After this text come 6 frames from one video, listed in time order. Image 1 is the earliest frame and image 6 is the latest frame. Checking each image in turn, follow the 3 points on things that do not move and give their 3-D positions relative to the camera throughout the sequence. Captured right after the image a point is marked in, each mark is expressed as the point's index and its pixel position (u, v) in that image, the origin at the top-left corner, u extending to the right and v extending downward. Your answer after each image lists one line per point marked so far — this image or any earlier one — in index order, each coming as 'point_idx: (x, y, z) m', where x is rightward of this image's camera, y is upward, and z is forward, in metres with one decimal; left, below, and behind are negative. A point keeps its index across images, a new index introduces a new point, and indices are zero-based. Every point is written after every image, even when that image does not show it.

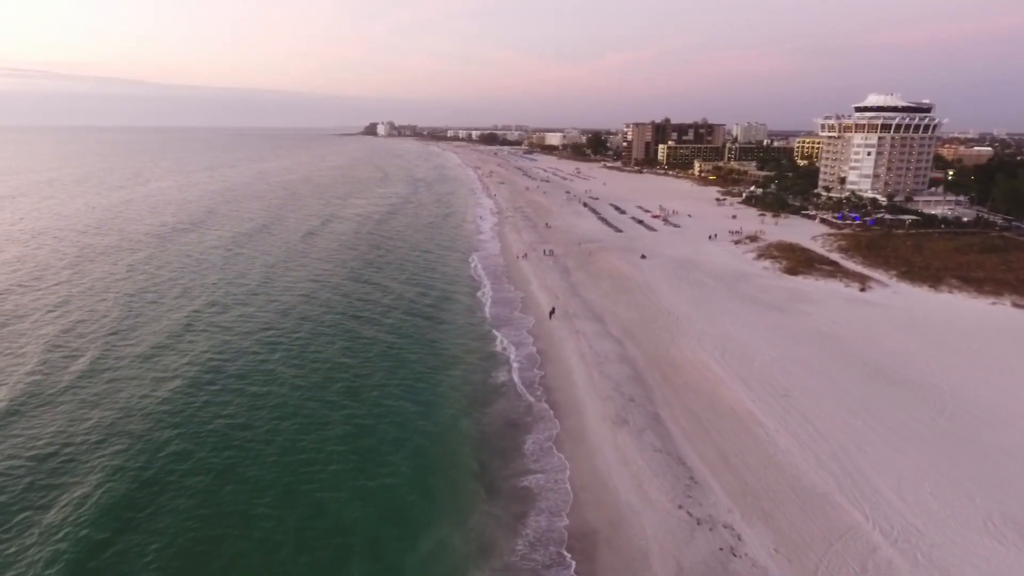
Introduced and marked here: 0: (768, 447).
0: (+8.5, -5.3, +19.3) m
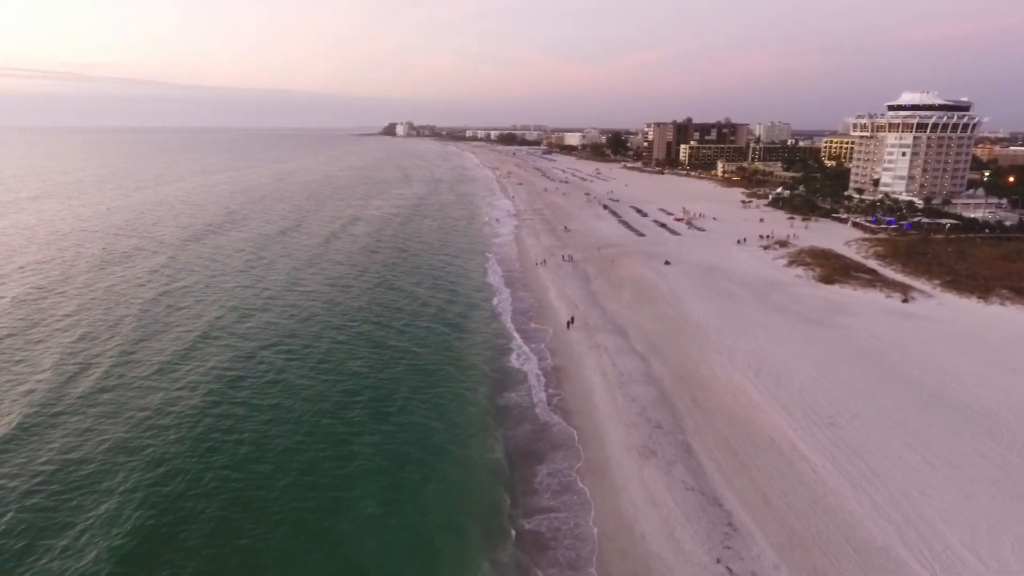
0: (+9.0, -5.9, +17.2) m
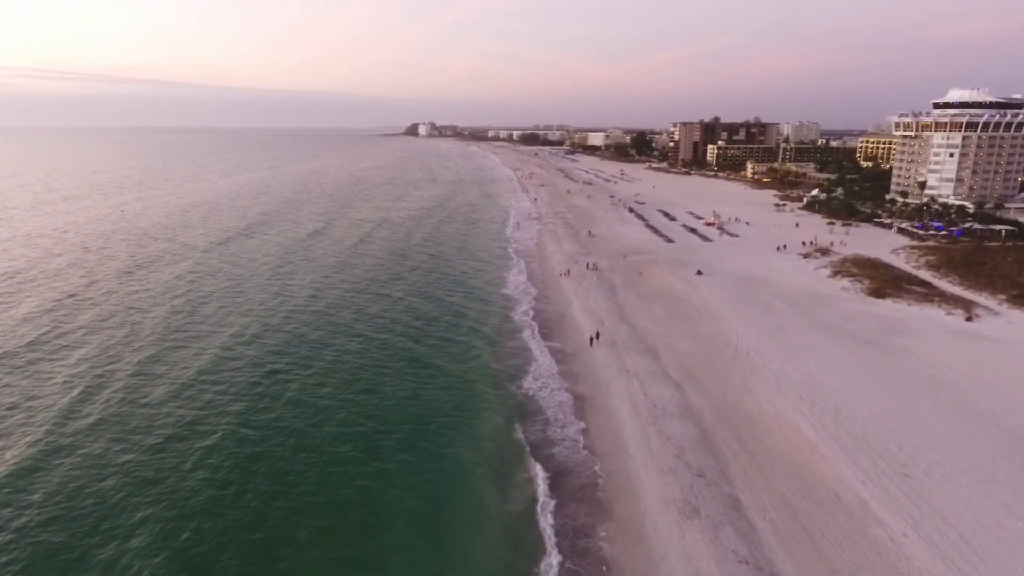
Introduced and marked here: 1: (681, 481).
0: (+9.4, -6.7, +14.2) m
1: (+5.1, -5.8, +17.6) m
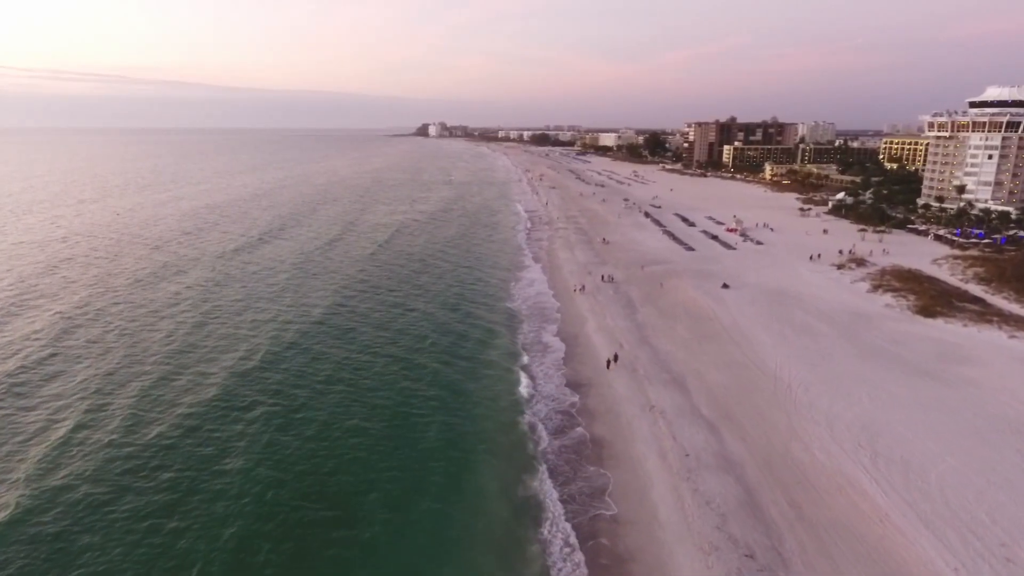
0: (+9.4, -7.6, +10.8) m
1: (+5.3, -6.7, +14.3) m
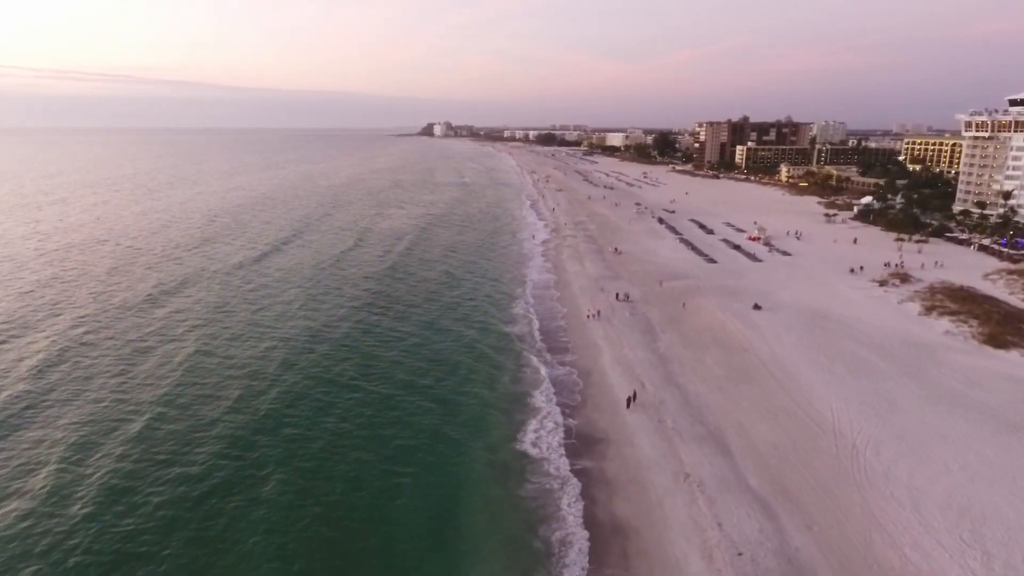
0: (+9.3, -8.8, +6.4) m
1: (+5.2, -7.9, +9.9) m
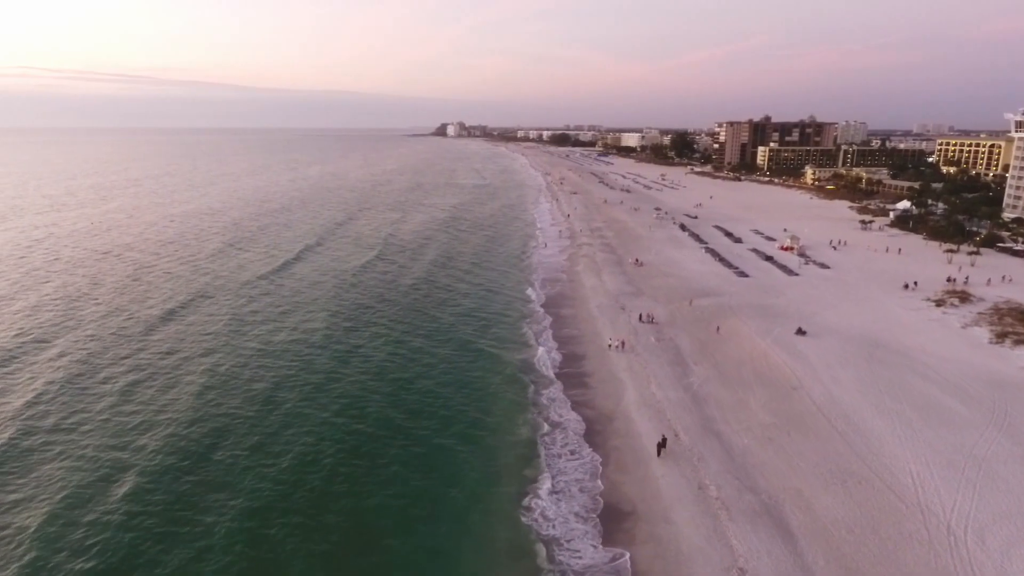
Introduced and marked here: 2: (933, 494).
0: (+9.2, -9.9, +2.4) m
1: (+5.2, -9.0, +6.1) m
2: (+11.9, -5.8, +16.5) m
